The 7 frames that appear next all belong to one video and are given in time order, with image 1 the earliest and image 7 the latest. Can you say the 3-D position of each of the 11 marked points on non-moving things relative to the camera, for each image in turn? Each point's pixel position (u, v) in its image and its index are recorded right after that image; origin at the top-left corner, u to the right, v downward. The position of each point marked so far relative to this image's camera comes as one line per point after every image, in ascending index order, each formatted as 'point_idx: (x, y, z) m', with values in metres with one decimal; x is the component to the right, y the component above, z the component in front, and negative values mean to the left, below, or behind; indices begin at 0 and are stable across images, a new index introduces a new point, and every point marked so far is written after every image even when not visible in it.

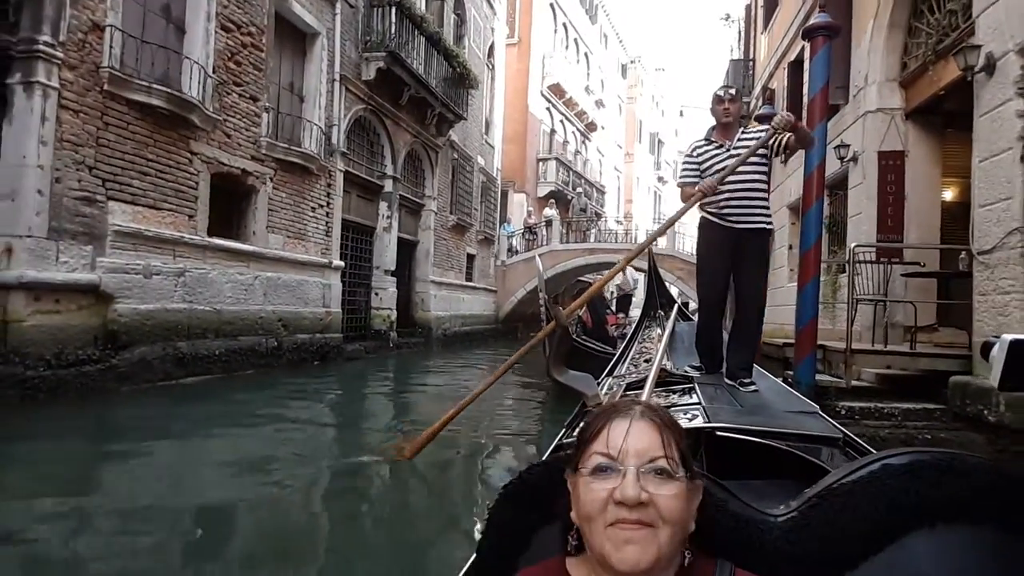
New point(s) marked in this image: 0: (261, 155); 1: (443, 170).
0: (-3.2, +1.7, +8.2) m
1: (-1.6, +2.7, +14.5) m
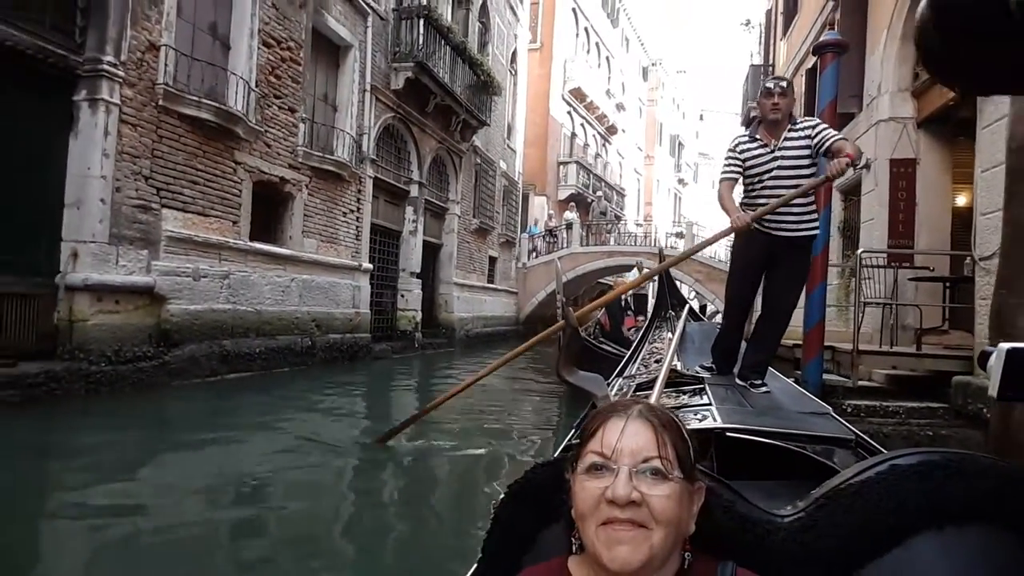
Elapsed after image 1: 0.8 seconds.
0: (-2.9, +1.7, +8.6) m
1: (-1.1, +2.6, +14.9) m
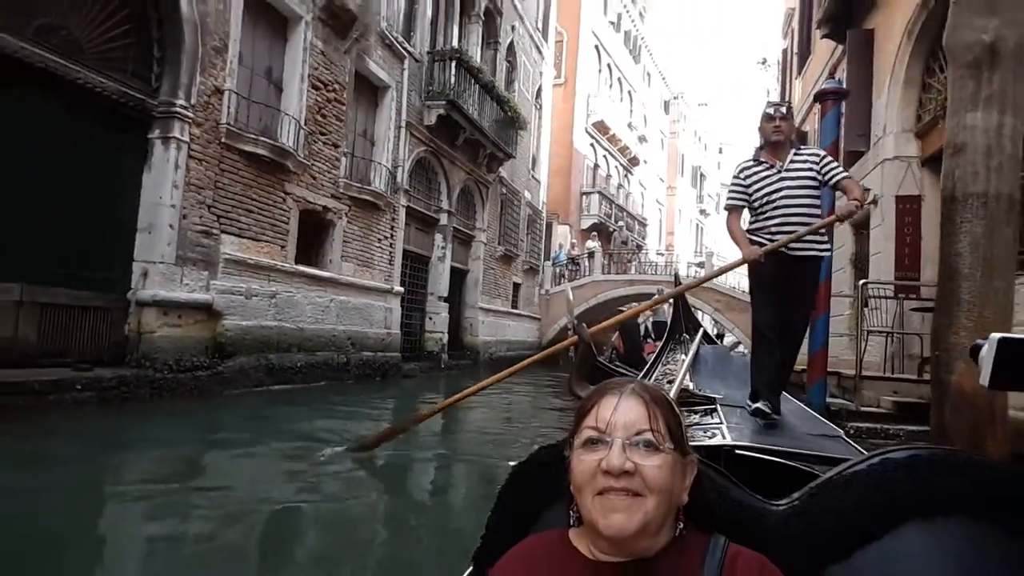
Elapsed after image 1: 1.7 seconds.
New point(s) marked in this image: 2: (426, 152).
0: (-2.5, +1.4, +9.3) m
1: (-0.5, +2.0, +15.5) m
2: (-1.6, +2.6, +12.2) m
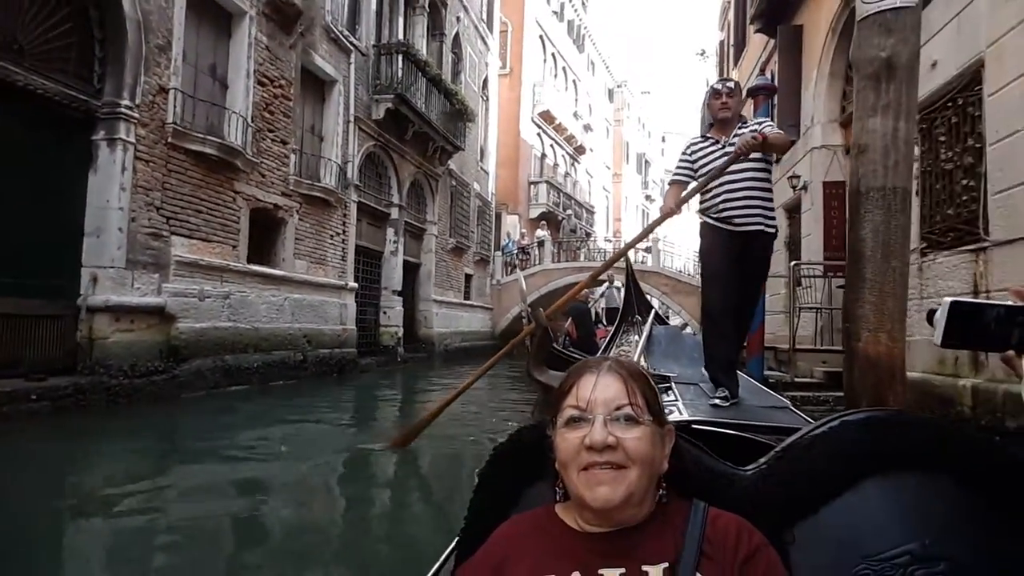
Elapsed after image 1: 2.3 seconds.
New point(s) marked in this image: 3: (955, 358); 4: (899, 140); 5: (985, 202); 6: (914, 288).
0: (-3.2, +1.4, +9.3) m
1: (-1.7, +2.2, +15.6) m
2: (-2.6, +2.7, +12.2) m
3: (+3.5, -0.5, +5.0) m
4: (+1.6, +0.6, +2.6) m
5: (+3.5, +0.6, +4.7) m
6: (+3.6, 0.0, +5.7) m
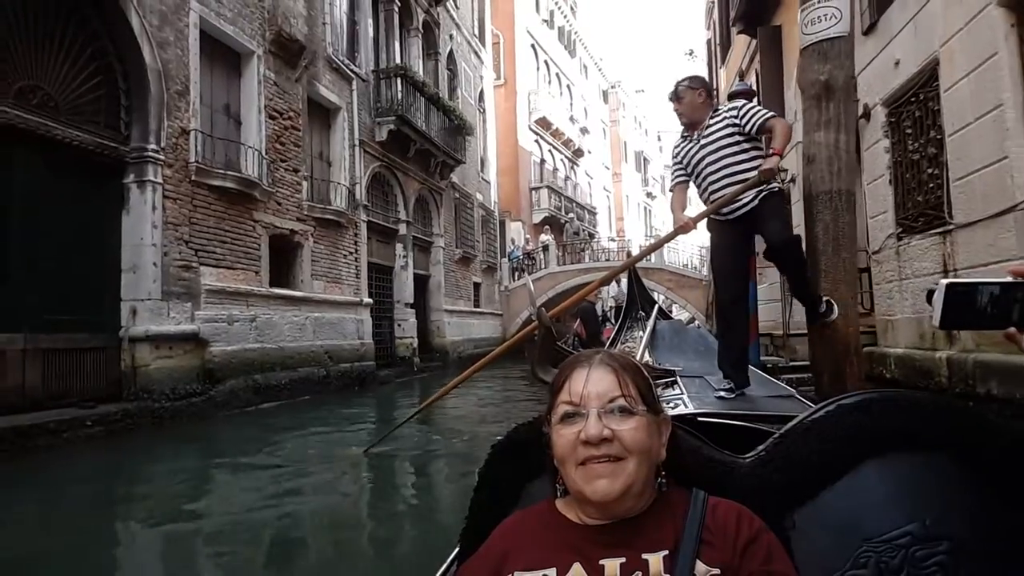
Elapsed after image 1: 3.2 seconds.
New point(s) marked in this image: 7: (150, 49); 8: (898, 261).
0: (-3.2, +1.1, +9.8) m
1: (-1.6, +2.0, +16.1) m
2: (-2.6, +2.4, +12.7) m
3: (+3.6, -0.4, +5.4) m
4: (+1.6, +0.7, +3.1) m
5: (+3.5, +0.8, +5.2) m
6: (+3.7, +0.2, +6.1) m
7: (-4.0, +2.7, +7.1) m
8: (+3.7, +0.3, +6.0) m
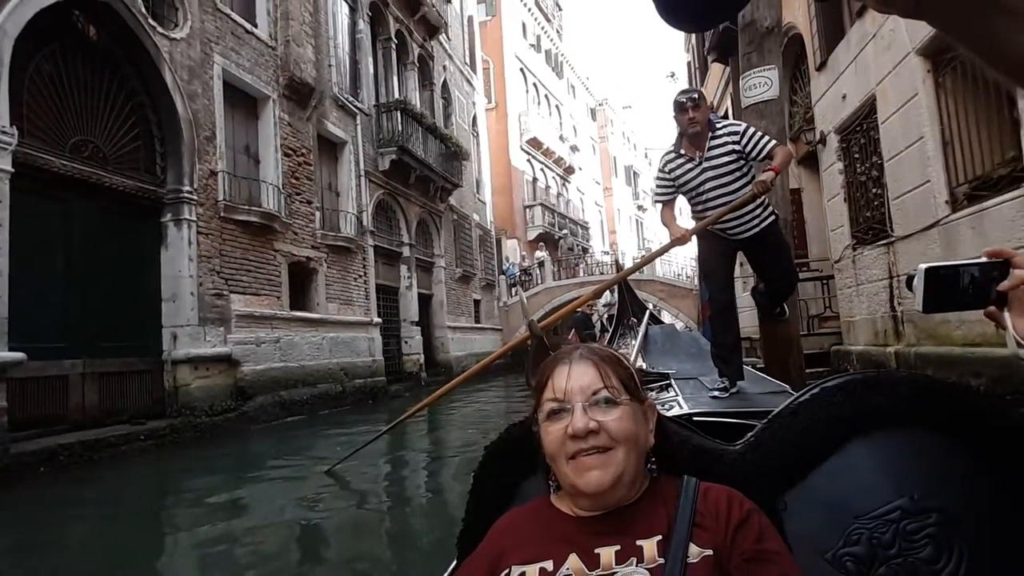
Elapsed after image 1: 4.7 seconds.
0: (-3.2, +0.7, +10.6) m
1: (-1.7, +1.5, +17.0) m
2: (-2.7, +2.0, +13.5) m
3: (+3.6, -0.4, +6.3) m
4: (+1.6, +0.6, +3.9) m
5: (+3.5, +0.8, +6.0) m
6: (+3.7, +0.1, +6.9) m
7: (-4.1, +2.3, +8.0) m
8: (+3.7, +0.2, +6.8) m
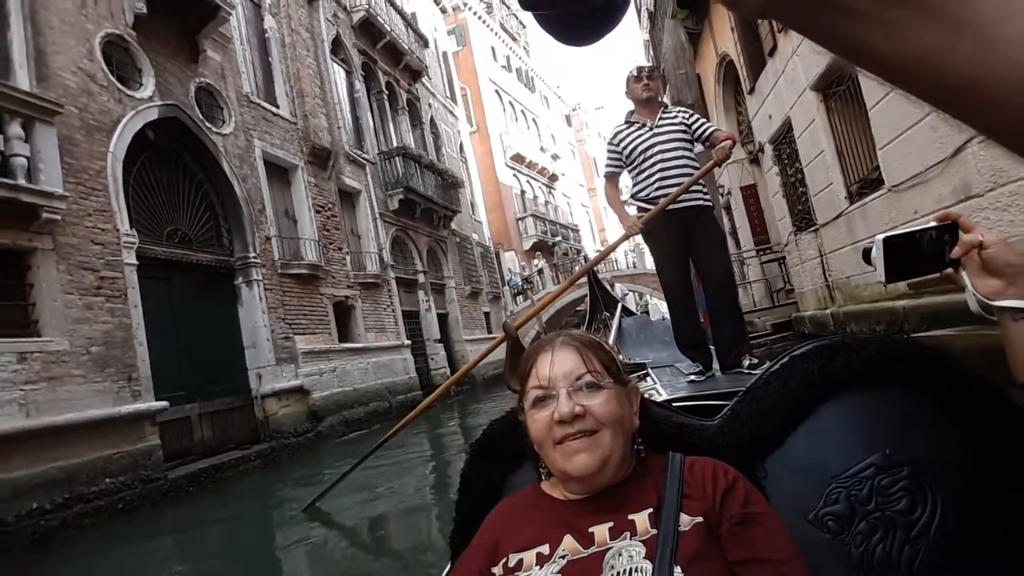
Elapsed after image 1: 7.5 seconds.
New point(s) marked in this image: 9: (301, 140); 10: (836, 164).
0: (-3.1, +0.1, +12.3) m
1: (-1.7, +1.0, +18.7) m
2: (-2.8, +1.4, +15.2) m
3: (+3.9, -0.1, +8.0) m
4: (+1.7, +0.7, +5.6) m
5: (+3.6, +1.0, +7.7) m
6: (+3.9, +0.4, +8.6) m
7: (-4.2, +1.6, +9.7) m
8: (+3.8, +0.5, +8.6) m
9: (-3.9, +2.7, +11.7) m
10: (+3.5, +1.3, +6.9) m
